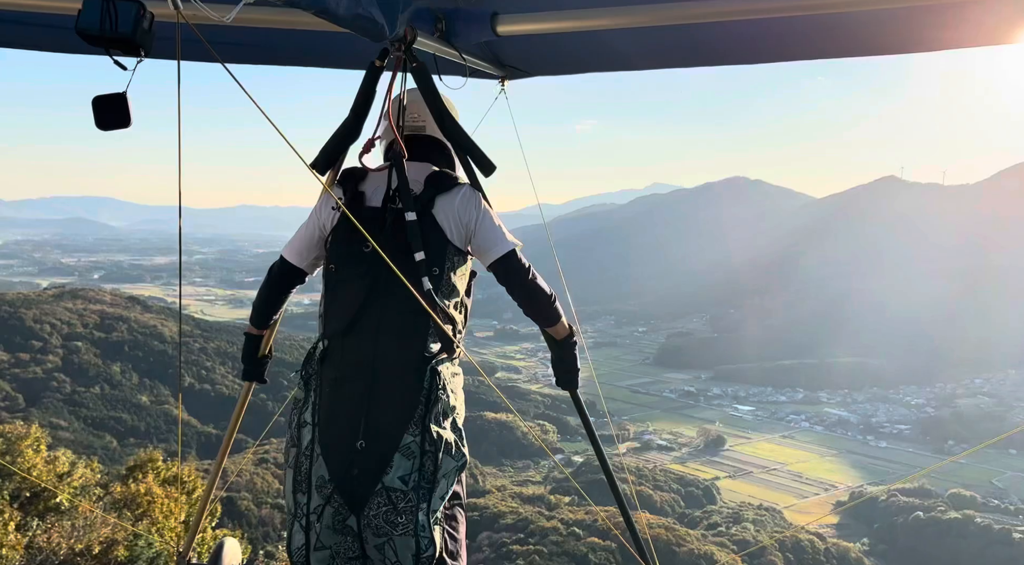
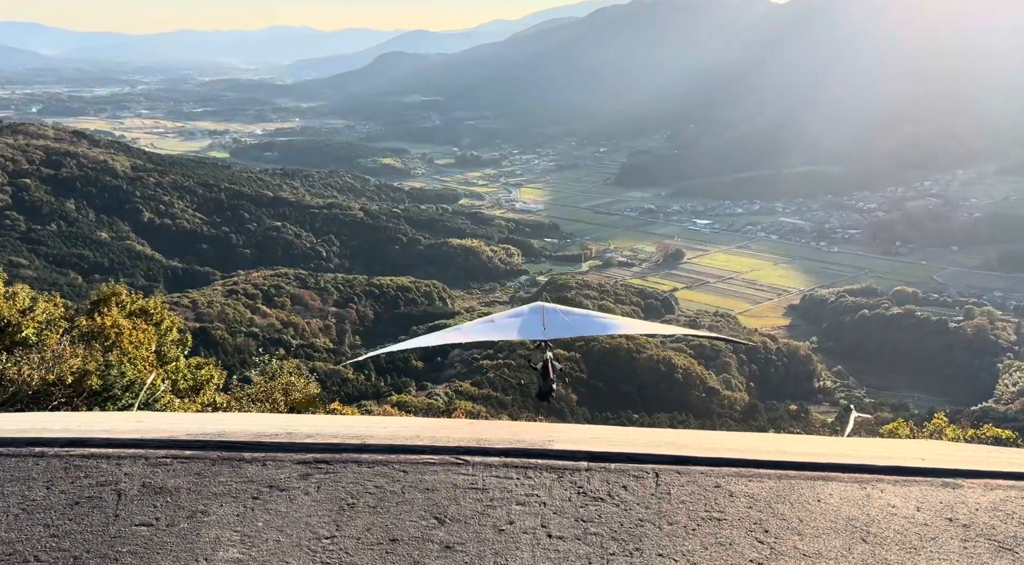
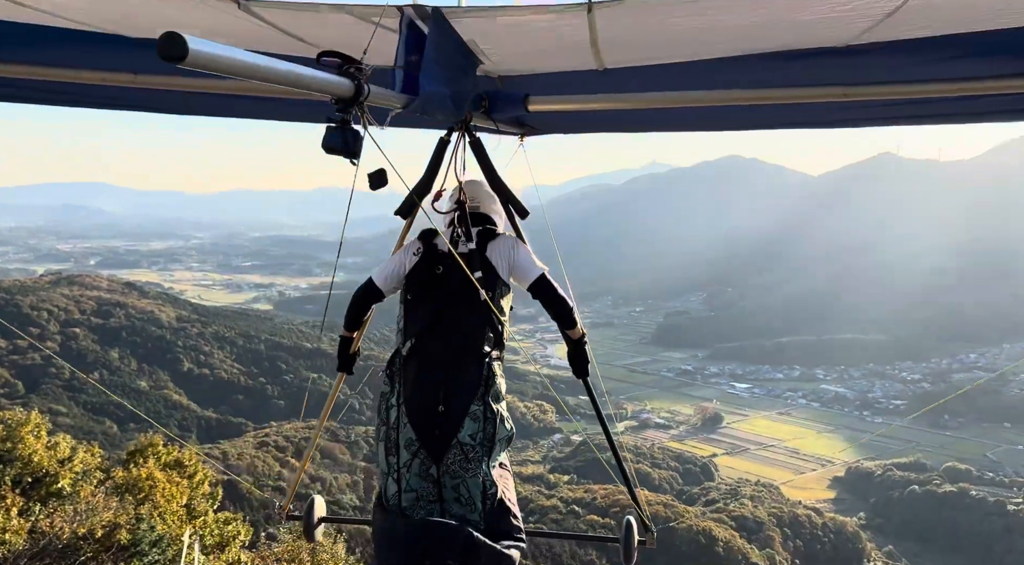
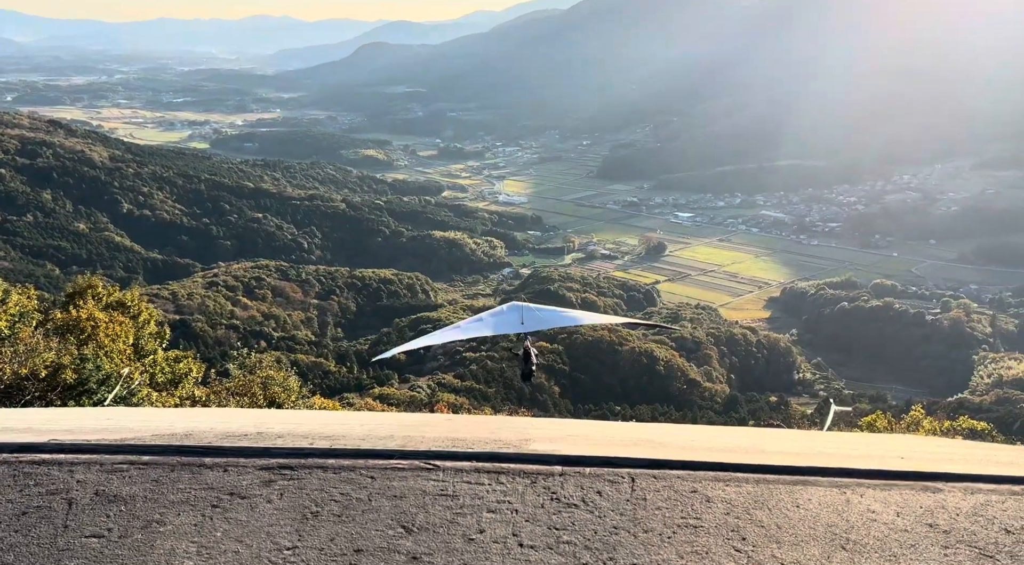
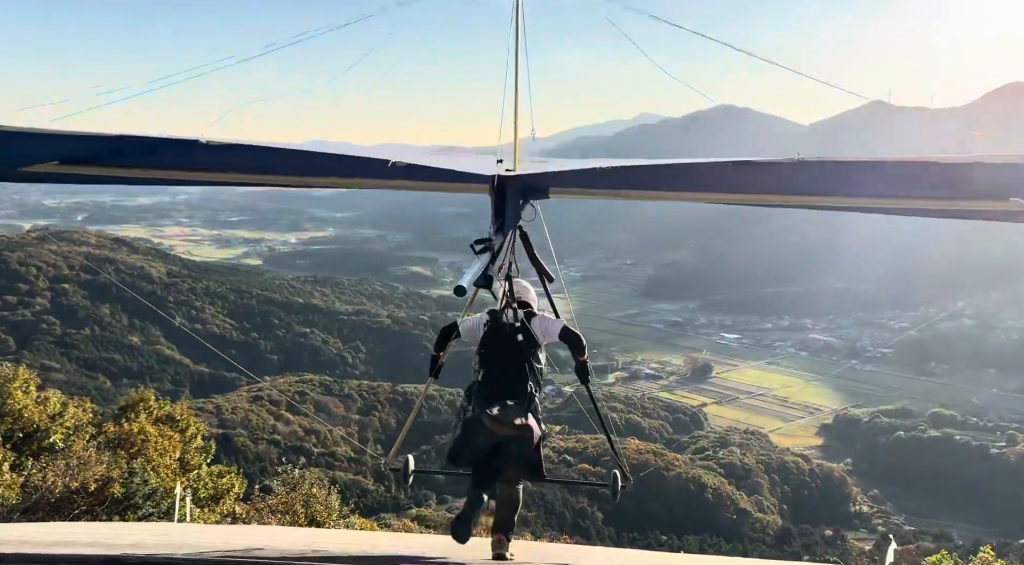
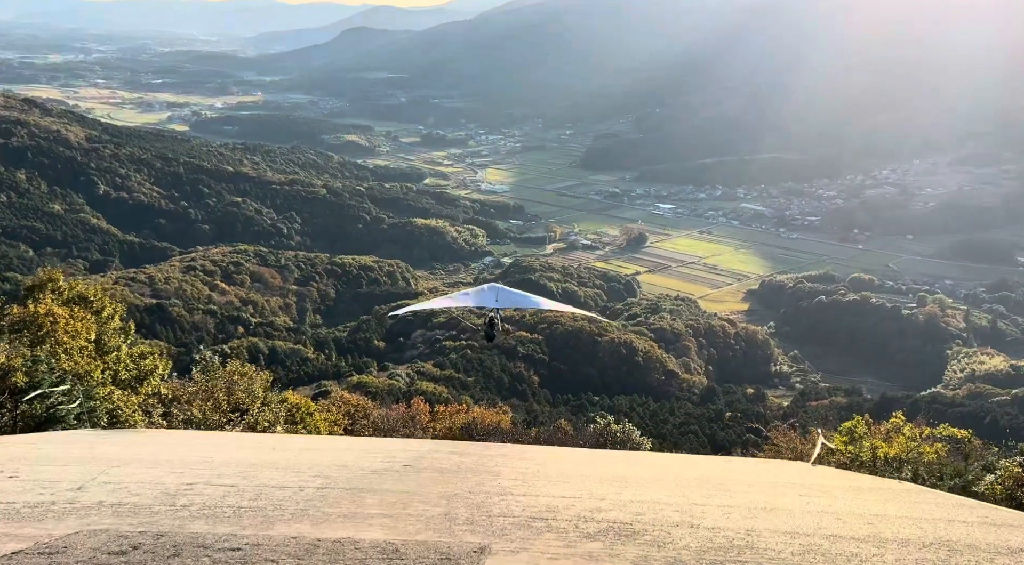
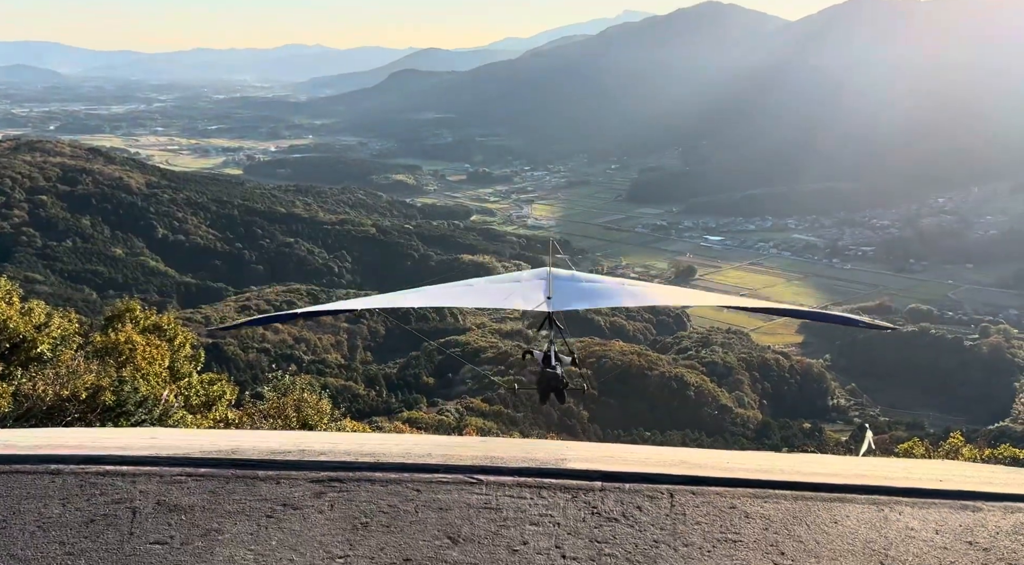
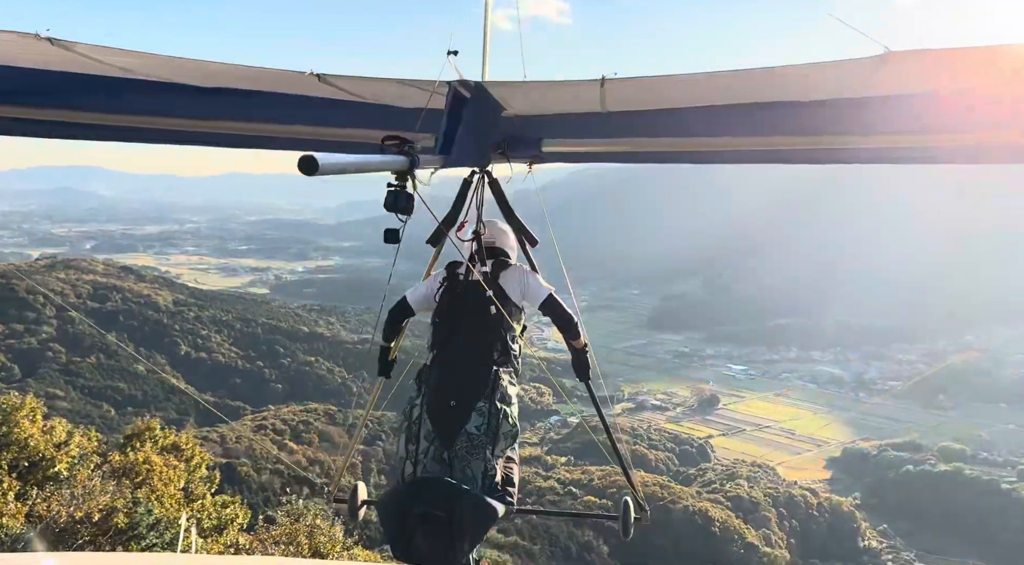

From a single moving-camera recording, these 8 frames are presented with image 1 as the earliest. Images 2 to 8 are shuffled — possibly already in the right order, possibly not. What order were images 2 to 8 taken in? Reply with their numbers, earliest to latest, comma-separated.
3, 8, 5, 7, 2, 4, 6
